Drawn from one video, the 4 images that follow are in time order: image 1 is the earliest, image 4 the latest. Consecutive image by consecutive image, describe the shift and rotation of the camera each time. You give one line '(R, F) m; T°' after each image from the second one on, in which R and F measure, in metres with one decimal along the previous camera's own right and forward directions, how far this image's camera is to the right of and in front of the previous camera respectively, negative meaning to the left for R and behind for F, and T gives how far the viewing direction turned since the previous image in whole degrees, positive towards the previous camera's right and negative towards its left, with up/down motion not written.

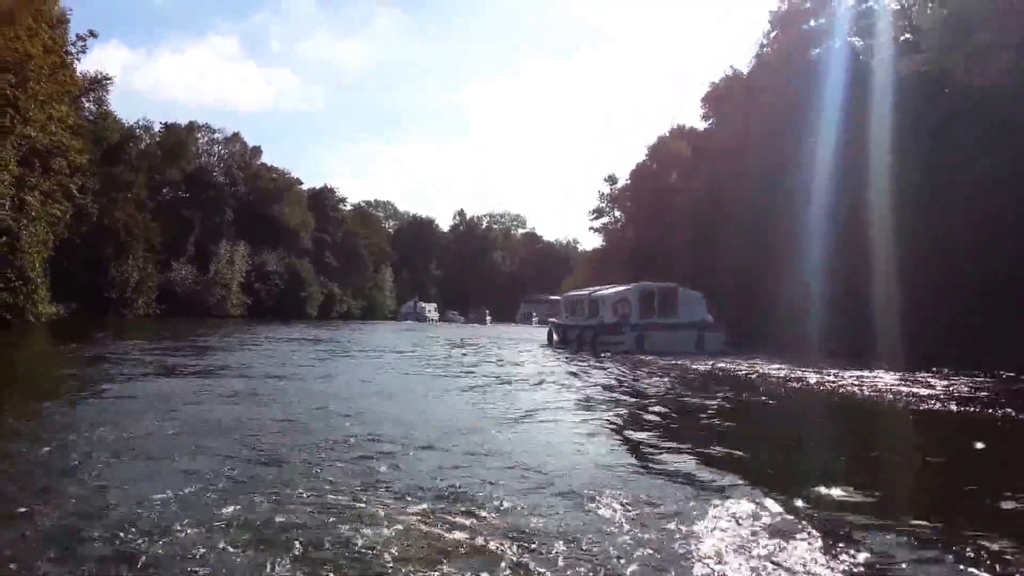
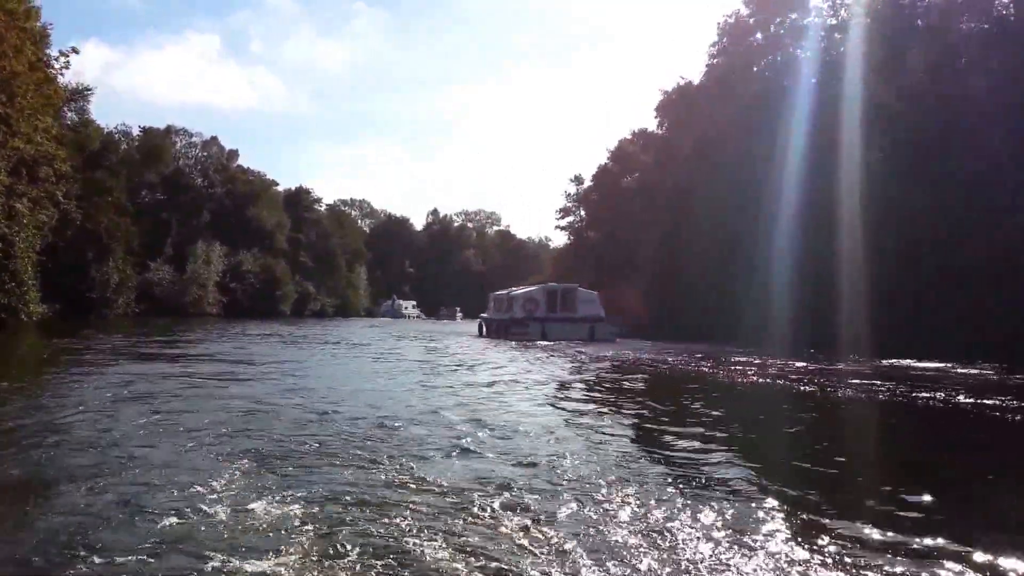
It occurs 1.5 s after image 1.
(+0.7, -1.9) m; +1°
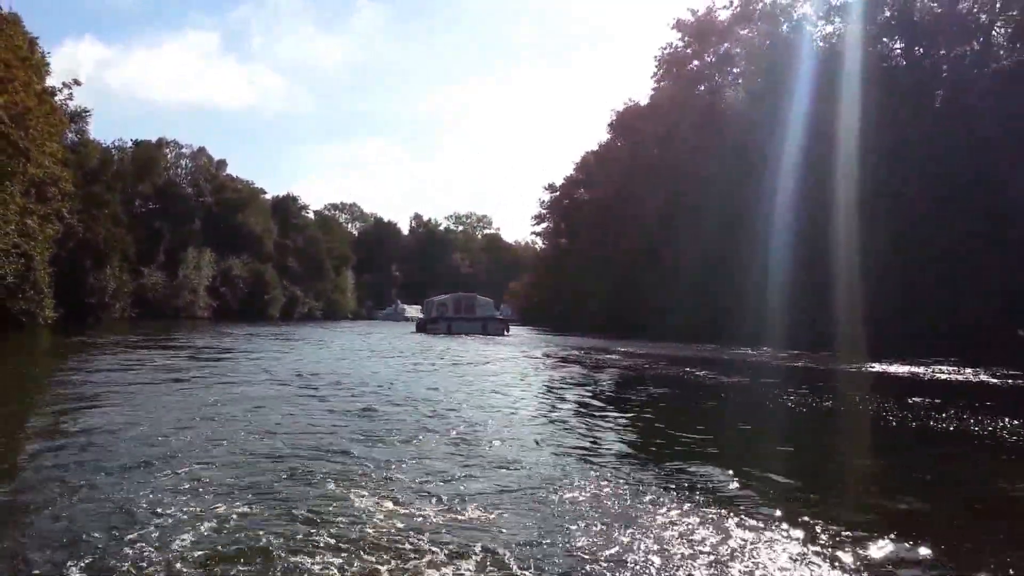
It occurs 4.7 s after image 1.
(+1.3, -3.2) m; 0°
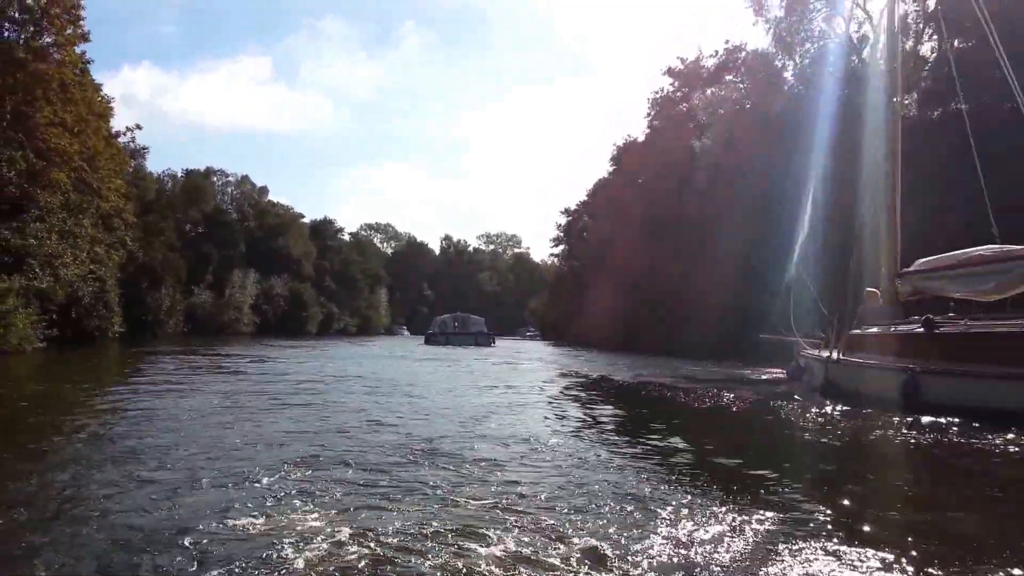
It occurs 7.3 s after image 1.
(+1.0, -3.0) m; -3°
